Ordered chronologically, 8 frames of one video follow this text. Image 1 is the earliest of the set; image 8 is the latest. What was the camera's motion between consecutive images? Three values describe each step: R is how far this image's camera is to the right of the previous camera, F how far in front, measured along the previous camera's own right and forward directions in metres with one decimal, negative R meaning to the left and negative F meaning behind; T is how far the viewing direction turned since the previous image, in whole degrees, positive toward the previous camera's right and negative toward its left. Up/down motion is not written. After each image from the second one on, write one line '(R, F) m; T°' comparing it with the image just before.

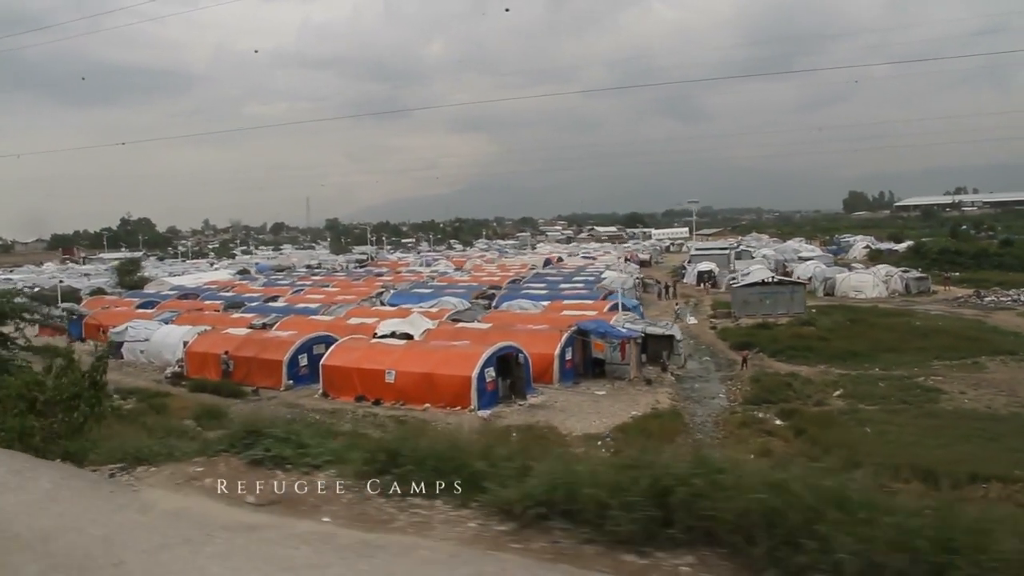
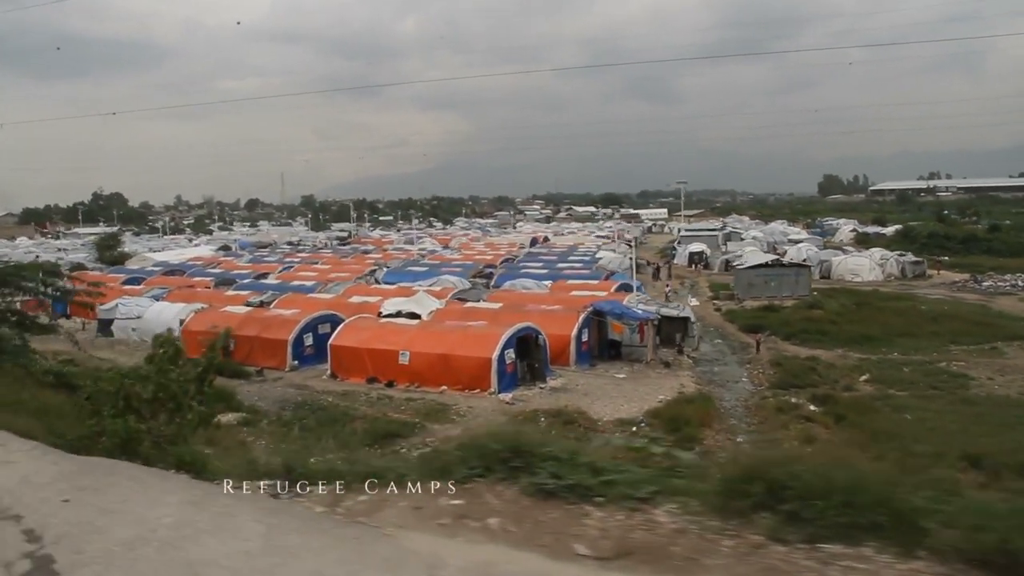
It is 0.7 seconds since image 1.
(-0.8, +0.5) m; +2°
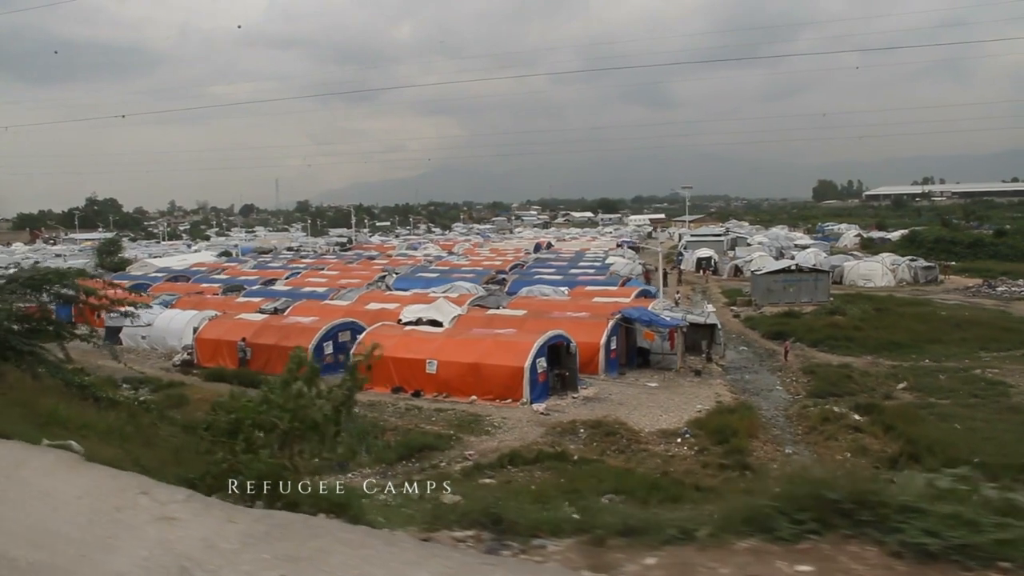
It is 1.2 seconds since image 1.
(-0.6, +0.3) m; +1°
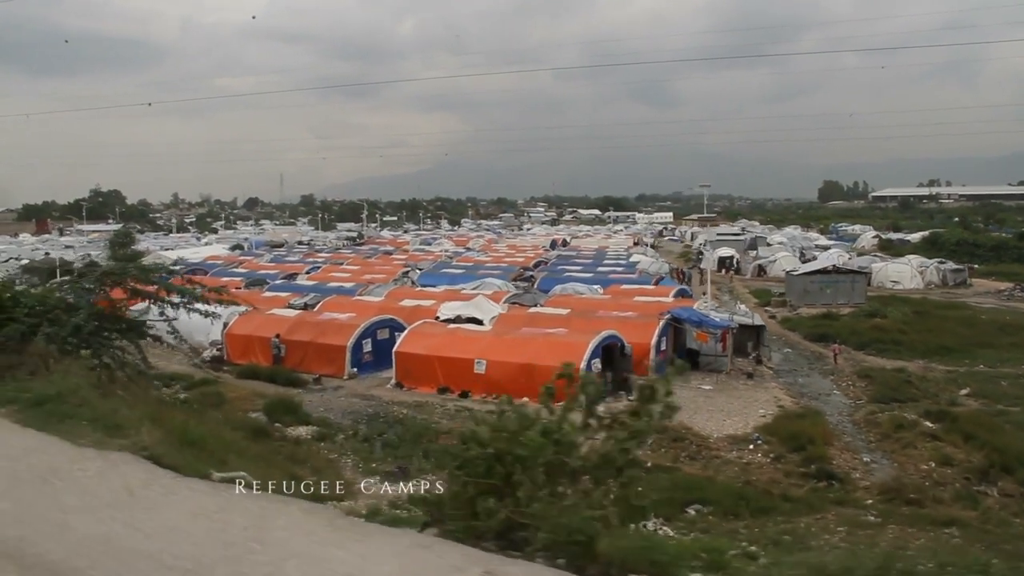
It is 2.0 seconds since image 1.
(-0.9, +0.4) m; 0°
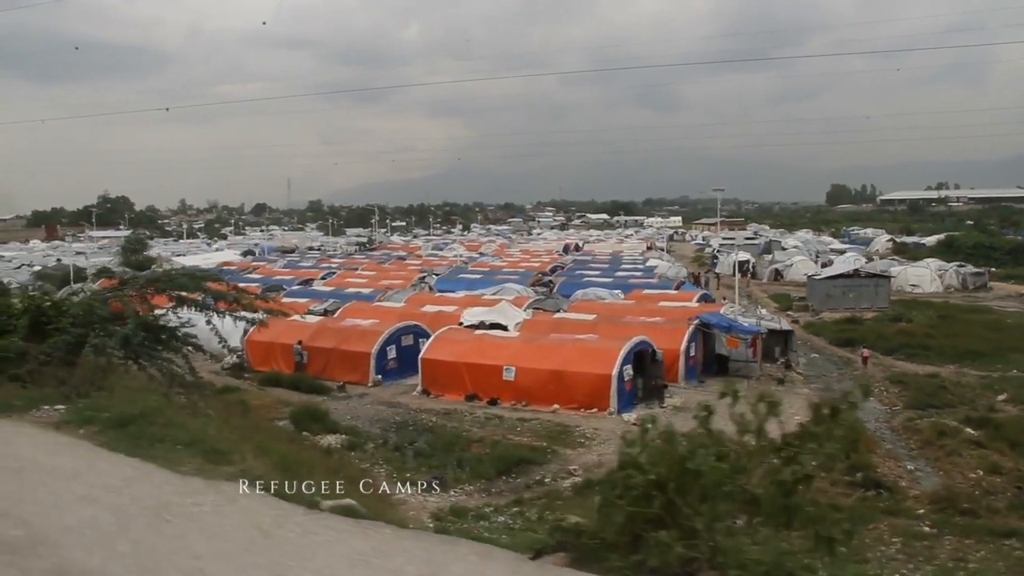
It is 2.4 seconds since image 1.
(-0.4, +0.2) m; 0°
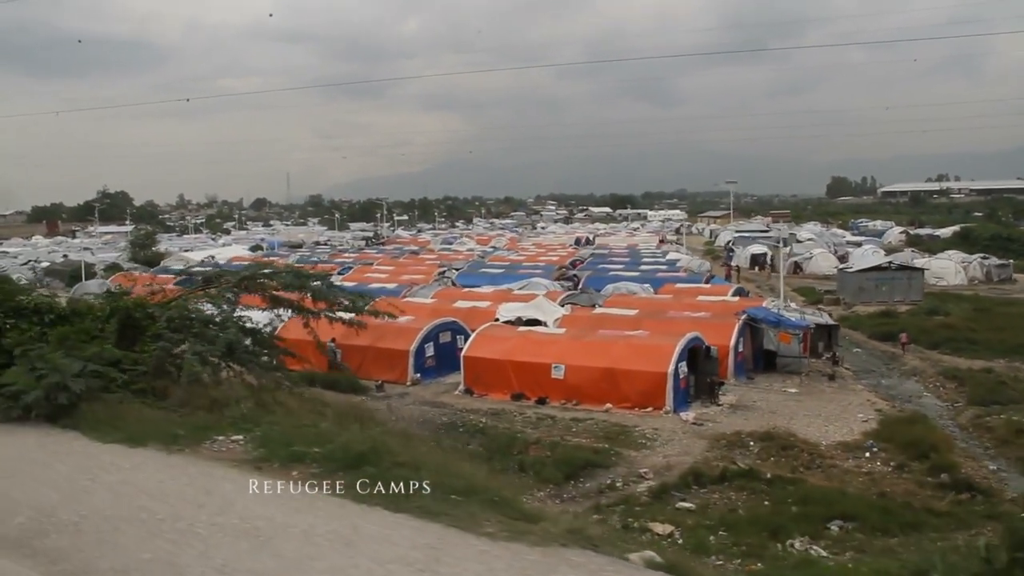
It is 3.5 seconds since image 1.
(-0.8, +0.4) m; 0°
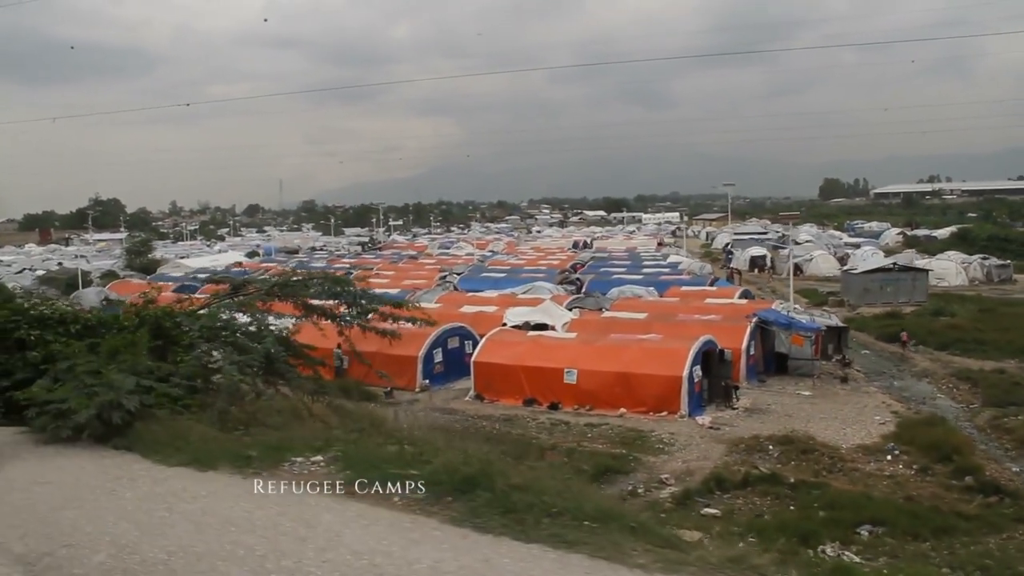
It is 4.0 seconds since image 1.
(-0.3, +0.1) m; +1°
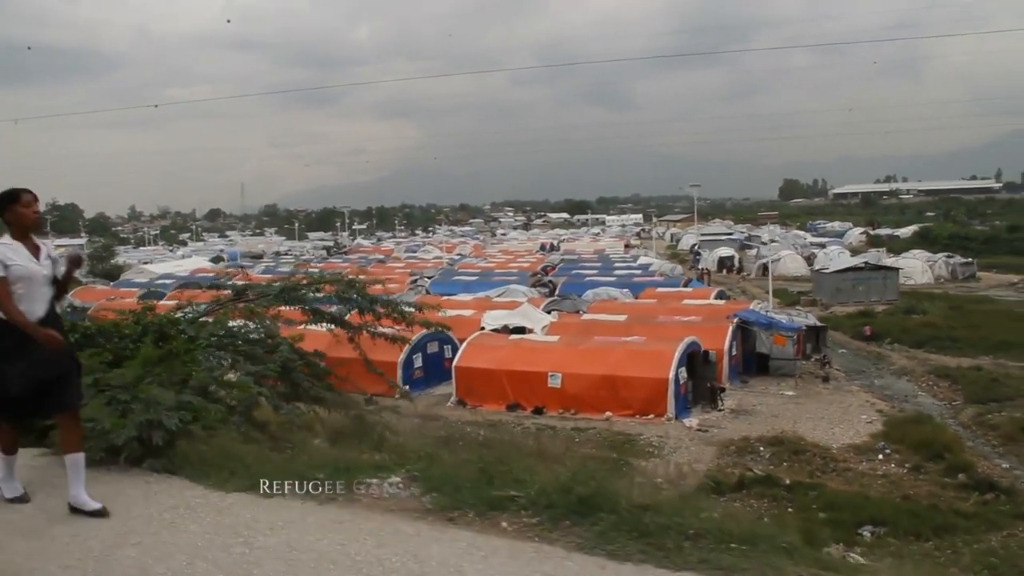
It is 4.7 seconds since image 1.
(-0.3, +0.2) m; +3°
